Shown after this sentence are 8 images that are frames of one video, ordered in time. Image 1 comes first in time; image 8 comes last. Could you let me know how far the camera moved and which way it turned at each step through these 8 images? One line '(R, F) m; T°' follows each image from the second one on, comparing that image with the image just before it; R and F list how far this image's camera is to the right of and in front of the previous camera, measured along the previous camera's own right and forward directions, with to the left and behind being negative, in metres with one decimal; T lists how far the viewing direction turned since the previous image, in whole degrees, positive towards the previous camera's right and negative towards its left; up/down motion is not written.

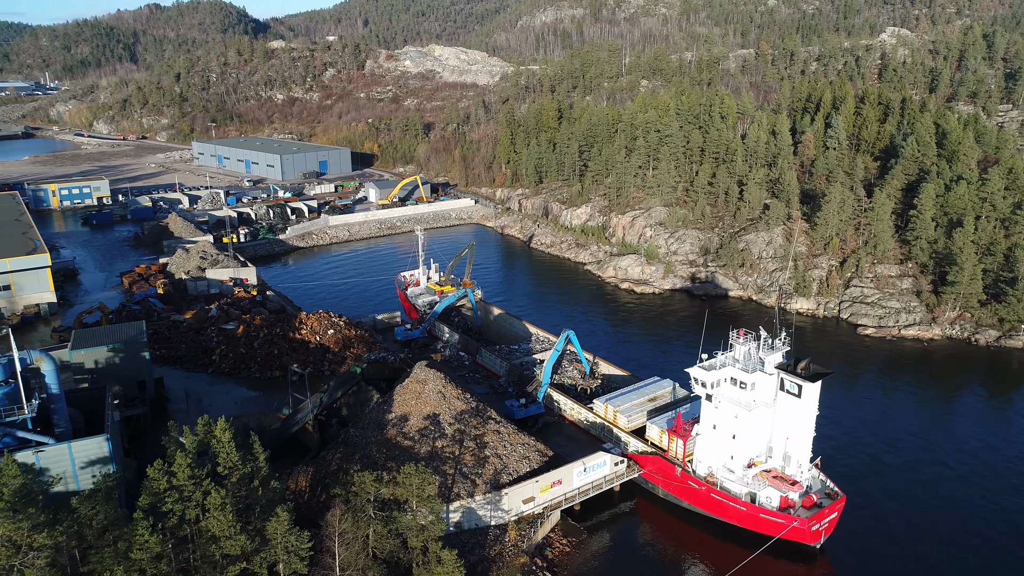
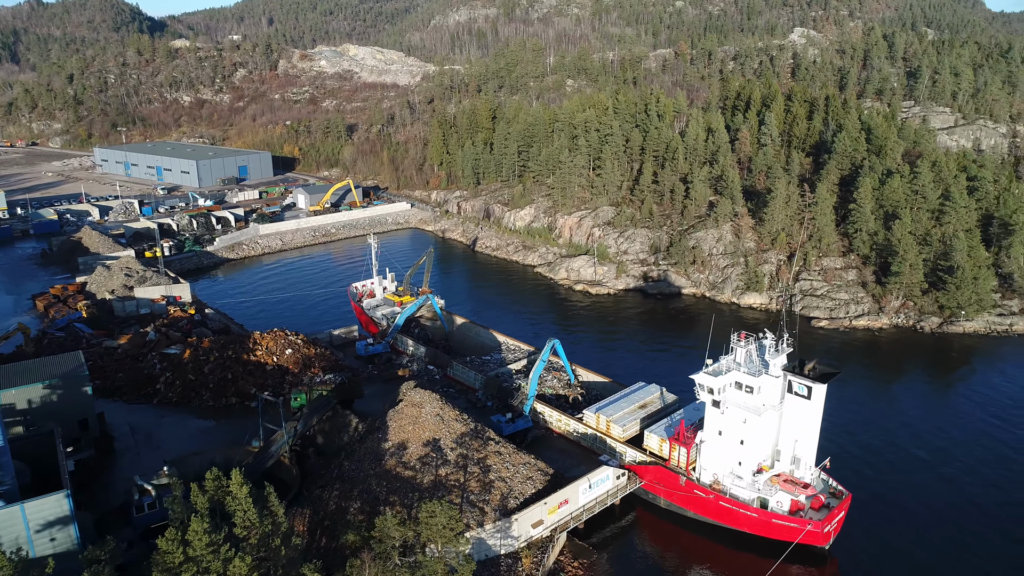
(-2.6, +1.6) m; +7°
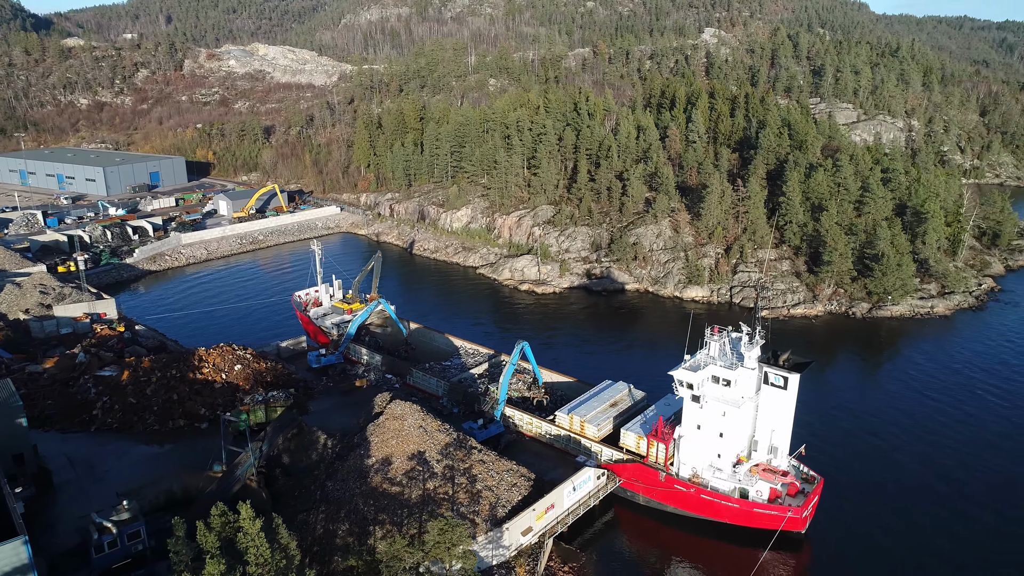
(-1.9, +0.6) m; +7°
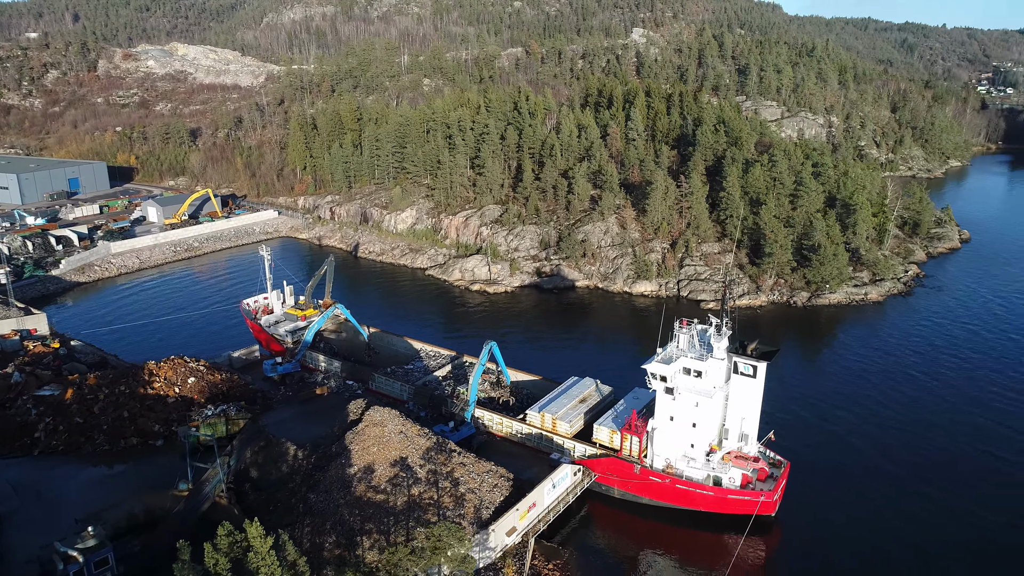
(-1.4, +0.2) m; +5°
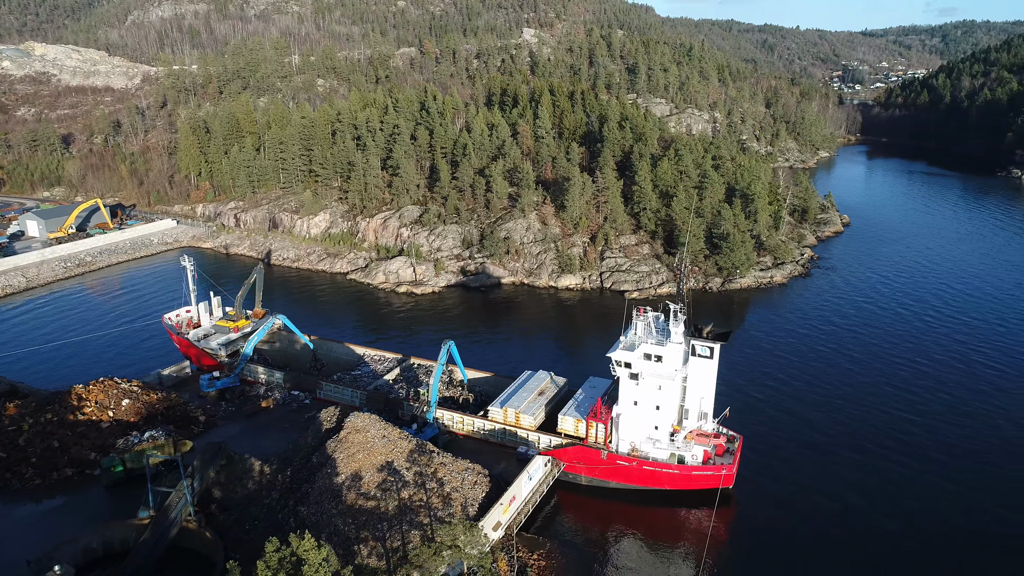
(-2.5, 0.0) m; +9°
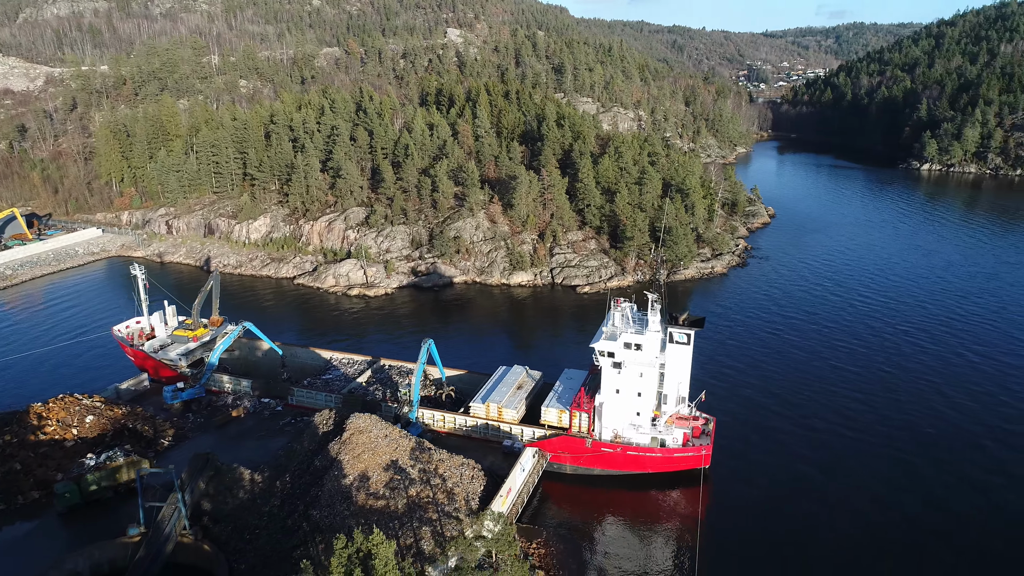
(-2.2, -0.3) m; +6°
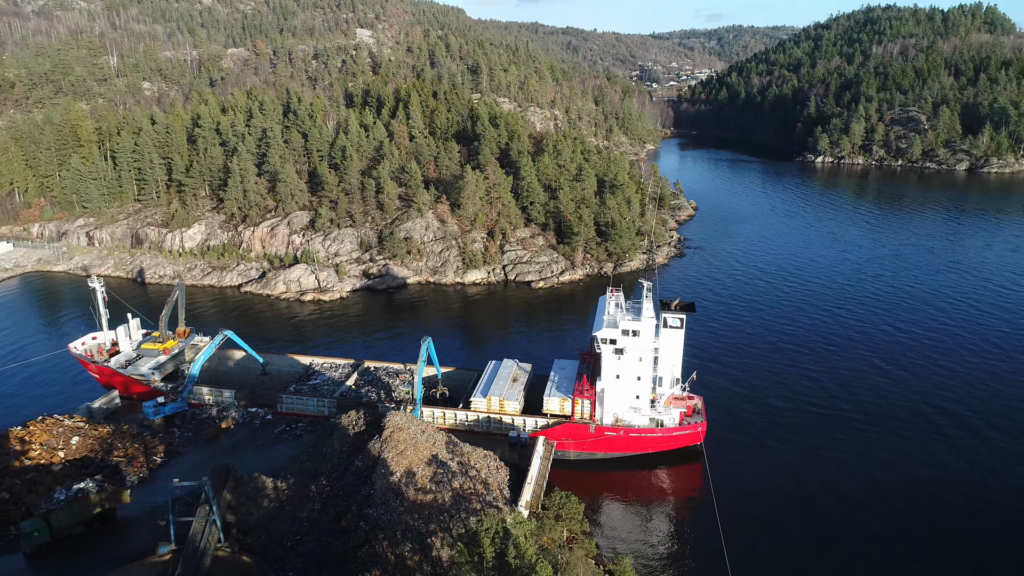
(-3.8, -0.4) m; +8°
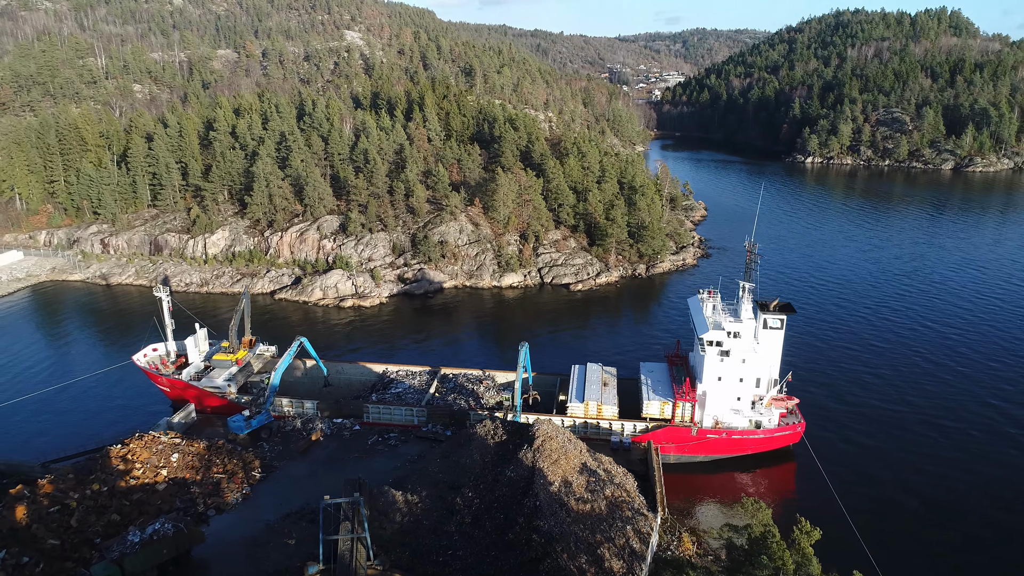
(-5.2, +0.6) m; +3°
